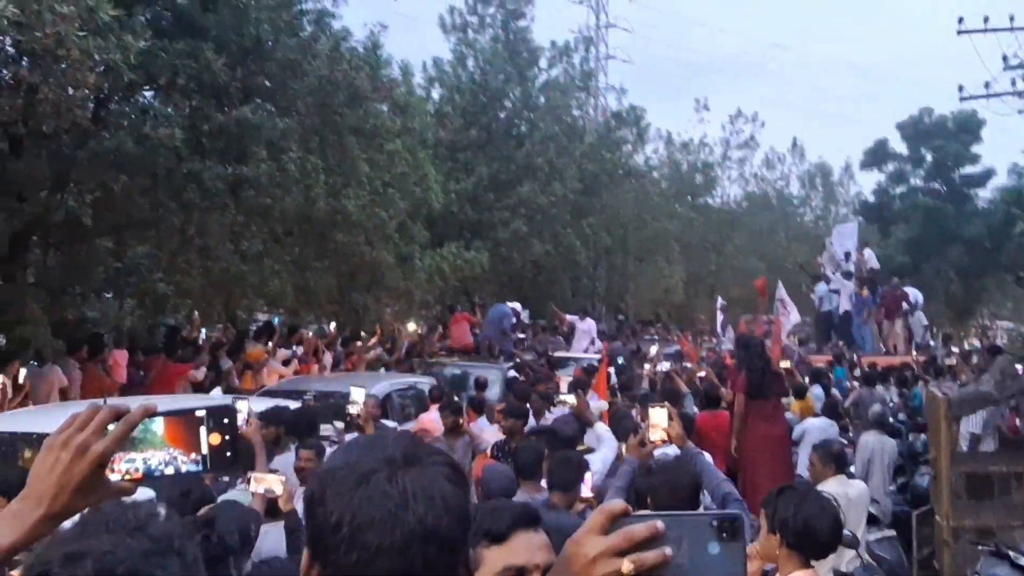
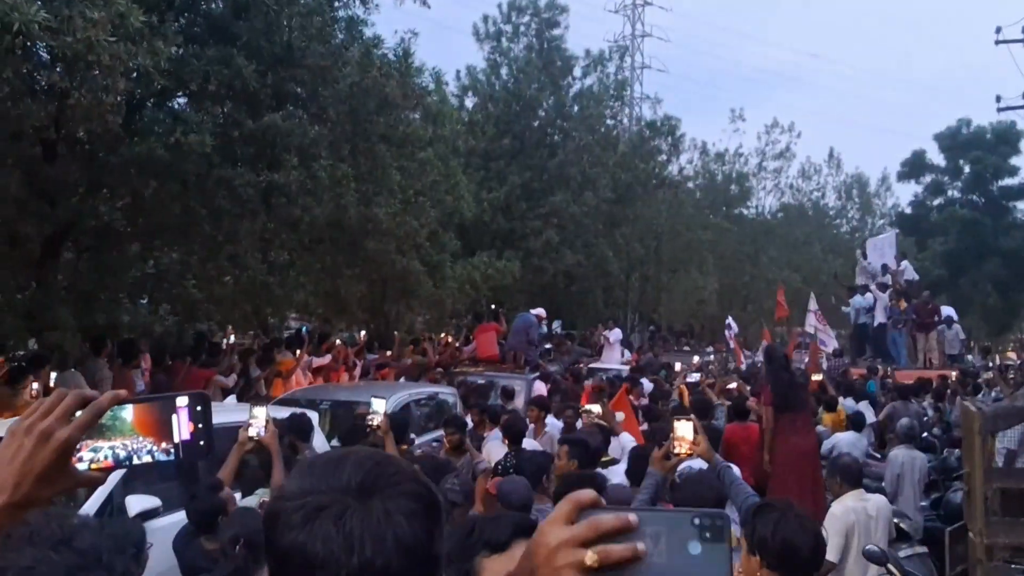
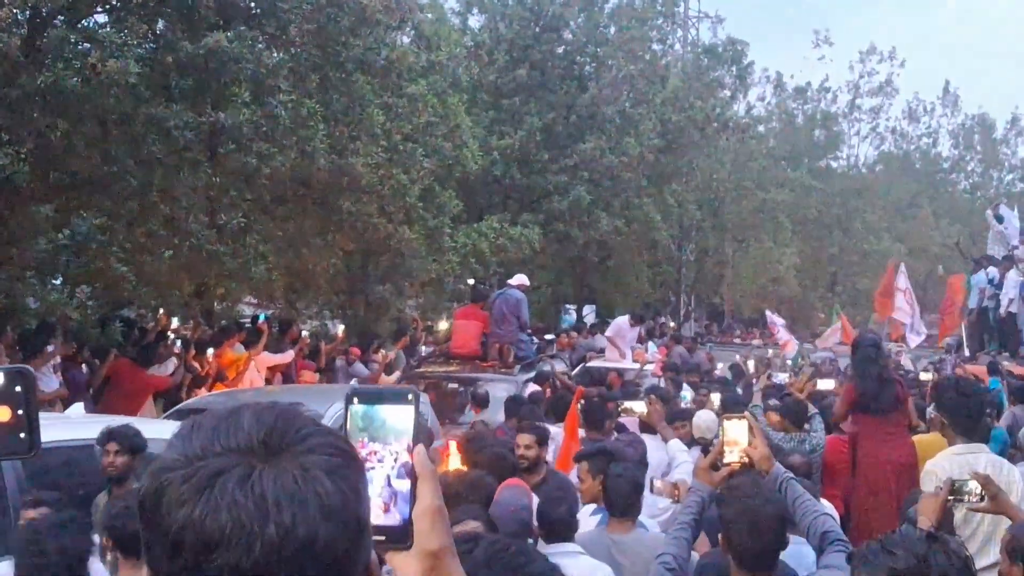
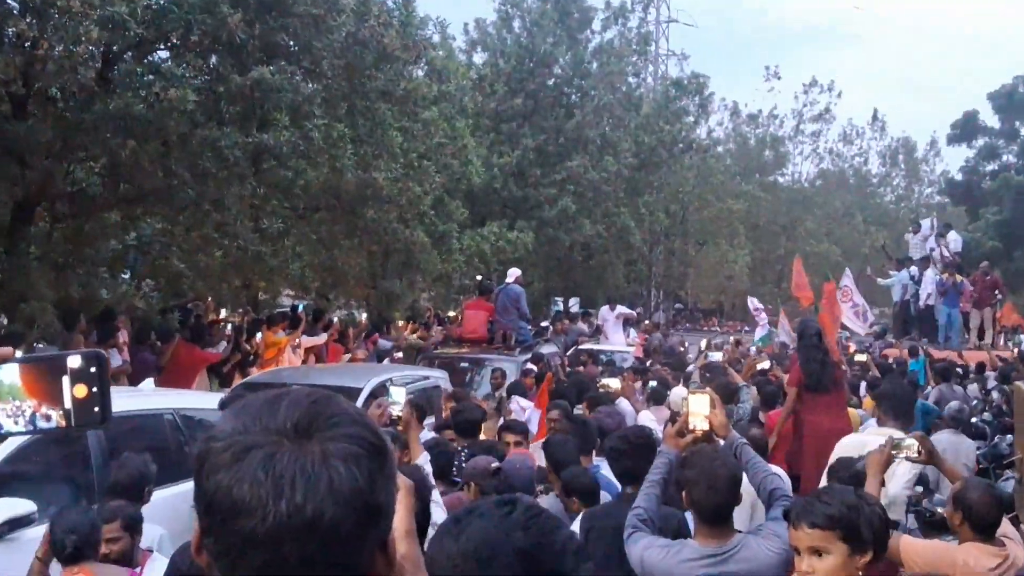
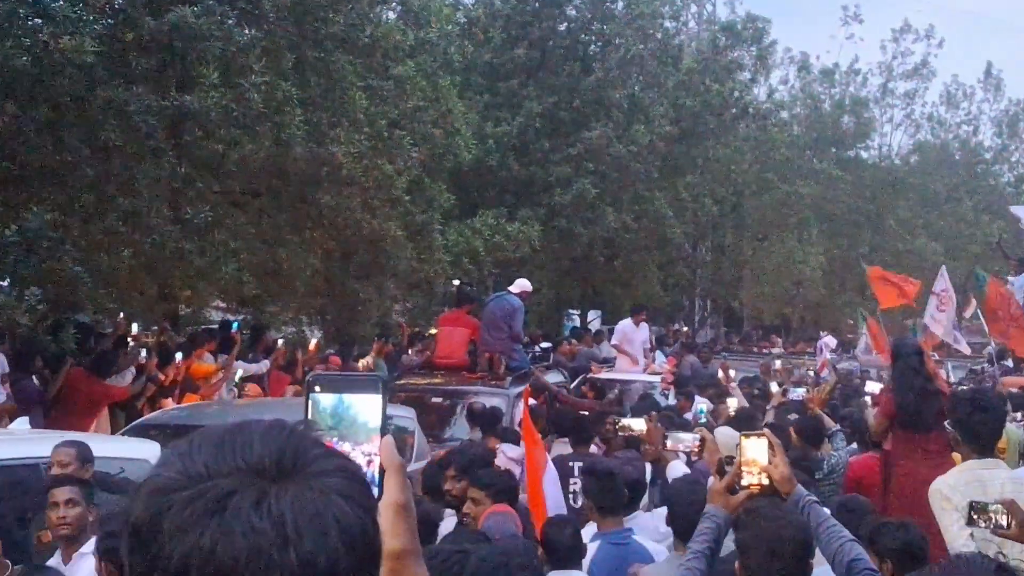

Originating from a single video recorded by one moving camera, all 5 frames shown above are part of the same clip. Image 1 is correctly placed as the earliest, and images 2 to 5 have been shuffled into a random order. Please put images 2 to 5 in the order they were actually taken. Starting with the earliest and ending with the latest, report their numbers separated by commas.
2, 4, 3, 5
